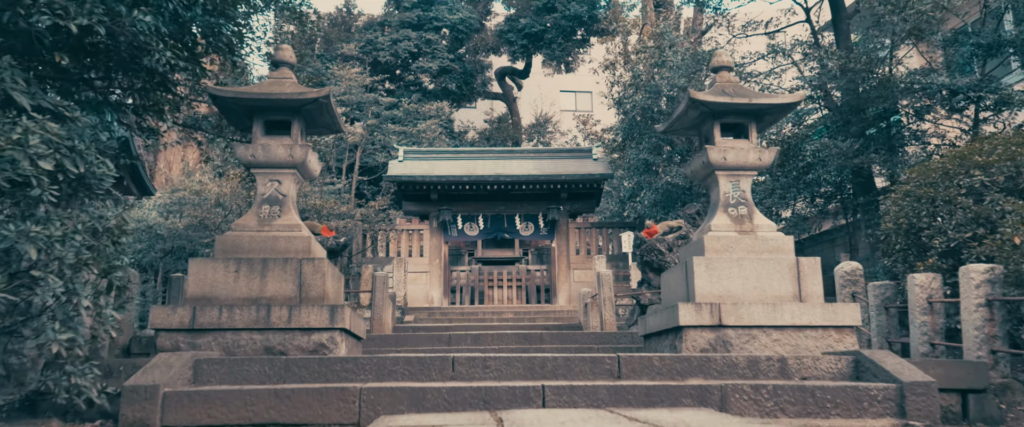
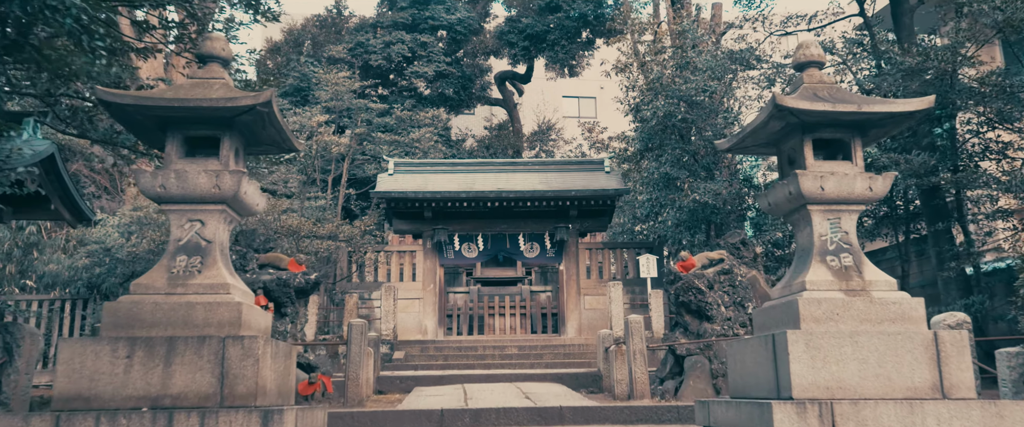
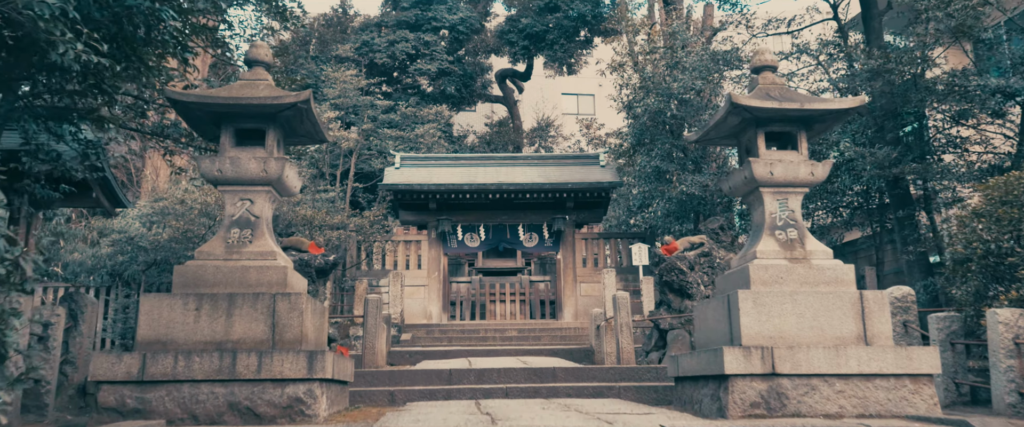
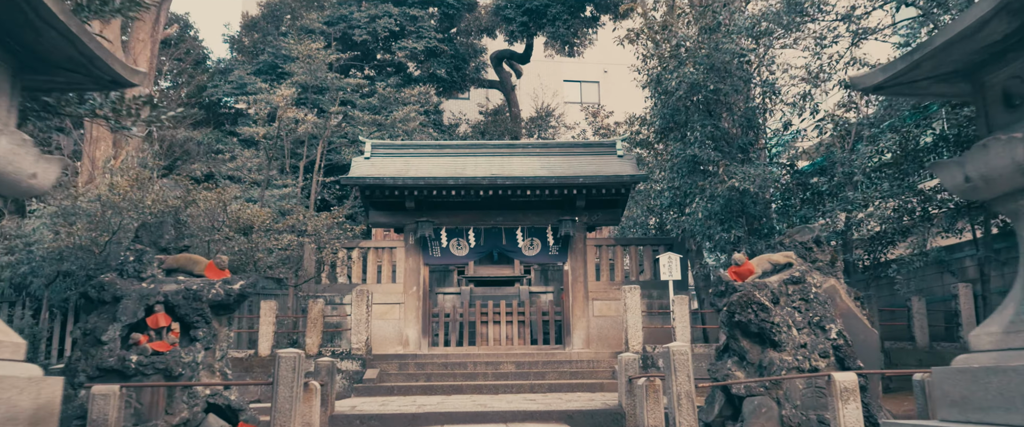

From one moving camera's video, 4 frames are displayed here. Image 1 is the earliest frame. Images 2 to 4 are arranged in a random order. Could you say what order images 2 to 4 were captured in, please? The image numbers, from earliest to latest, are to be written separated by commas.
3, 2, 4
